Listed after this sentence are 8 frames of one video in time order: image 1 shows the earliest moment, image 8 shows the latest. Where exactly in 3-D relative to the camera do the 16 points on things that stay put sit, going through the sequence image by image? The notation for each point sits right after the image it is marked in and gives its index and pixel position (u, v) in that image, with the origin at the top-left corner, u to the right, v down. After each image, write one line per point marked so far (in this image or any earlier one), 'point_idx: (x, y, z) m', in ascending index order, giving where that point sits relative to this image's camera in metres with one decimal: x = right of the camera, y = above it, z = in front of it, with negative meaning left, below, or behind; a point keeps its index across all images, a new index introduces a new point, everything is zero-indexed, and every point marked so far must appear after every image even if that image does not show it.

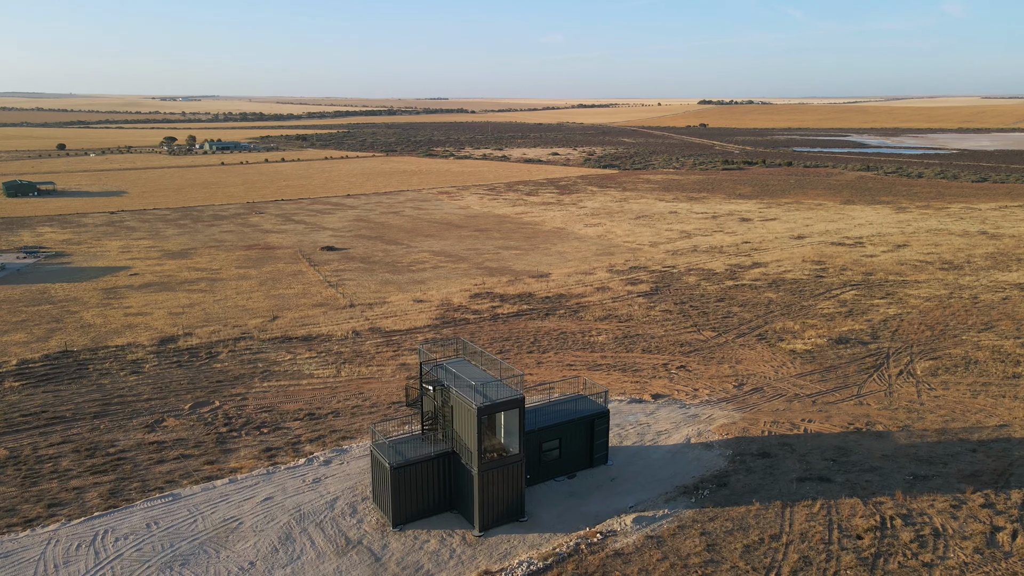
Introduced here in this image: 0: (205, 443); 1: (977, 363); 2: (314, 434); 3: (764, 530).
0: (-6.5, -3.3, +15.4) m
1: (+12.1, -1.9, +18.9) m
2: (-4.3, -3.1, +15.7) m
3: (+3.6, -3.4, +10.2) m
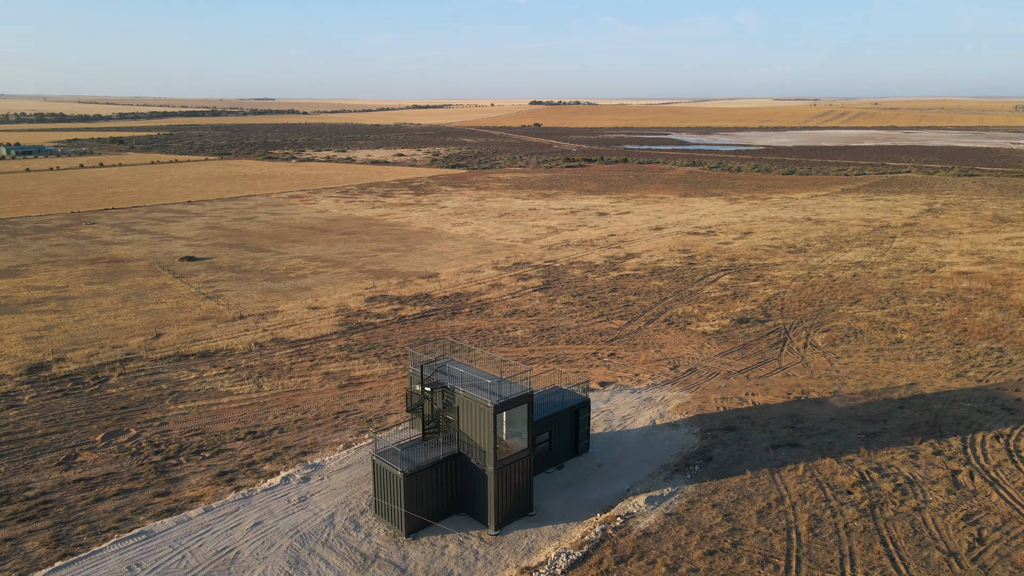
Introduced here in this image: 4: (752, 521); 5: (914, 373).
0: (-7.1, -3.6, +13.9) m
1: (+10.2, -1.3, +21.3) m
2: (-4.9, -3.3, +14.7) m
3: (+3.9, -3.1, +11.0) m
4: (+3.4, -3.3, +10.3) m
5: (+9.4, -2.0, +16.9) m
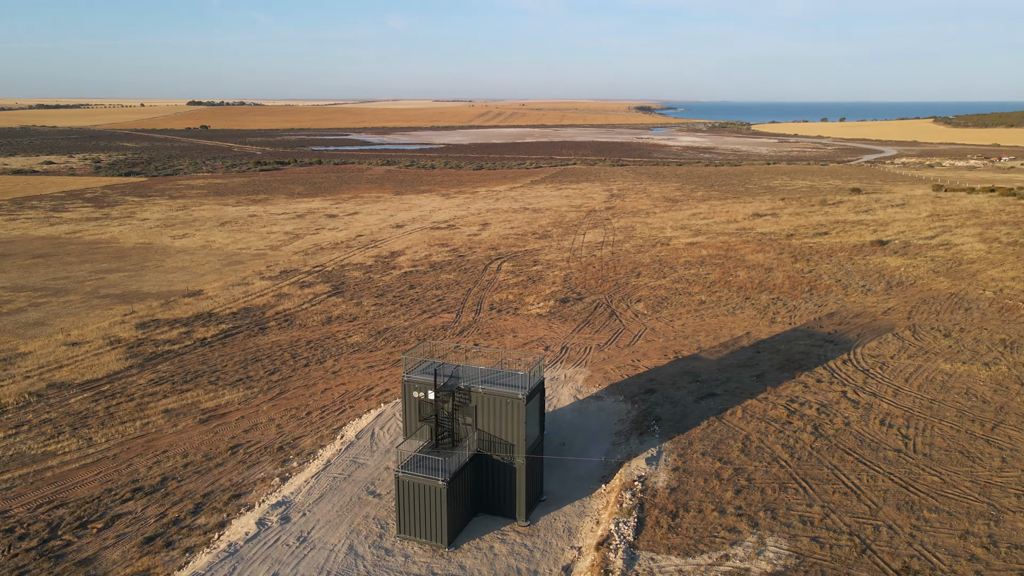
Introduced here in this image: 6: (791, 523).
0: (-7.2, -4.2, +10.9) m
1: (+5.3, -0.3, +24.6) m
2: (-5.6, -3.7, +12.4) m
3: (+3.9, -2.6, +12.6) m
4: (+3.7, -2.8, +11.8) m
5: (+6.4, -1.0, +20.2) m
6: (+3.8, -3.2, +9.9) m
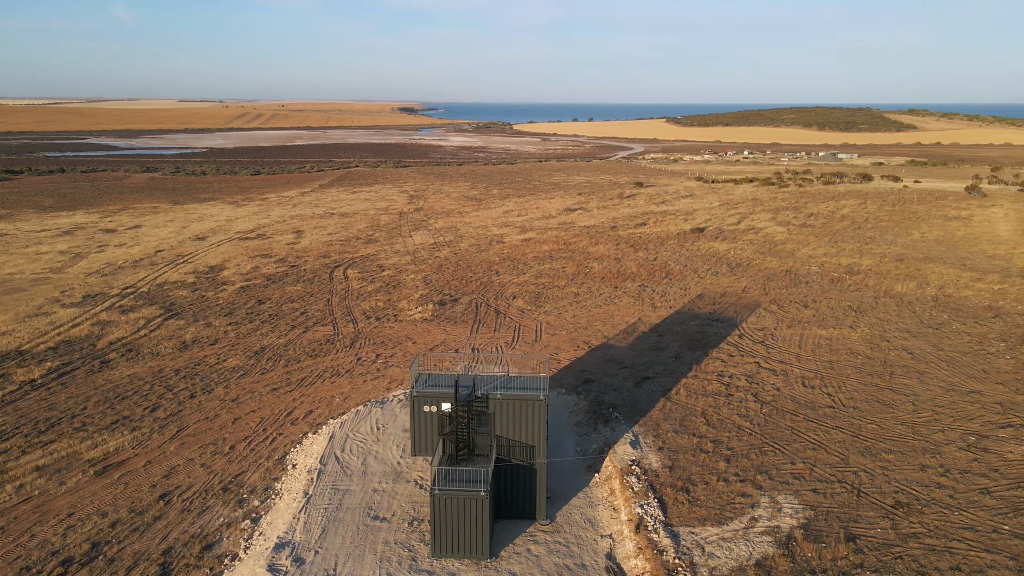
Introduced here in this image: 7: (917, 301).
0: (-6.5, -4.7, +8.8) m
1: (+1.0, -0.2, +25.6) m
2: (-5.5, -4.2, +10.8) m
3: (+3.4, -2.4, +13.8) m
4: (+3.6, -2.6, +12.9) m
5: (+3.4, -0.7, +21.7) m
6: (+4.2, -3.0, +11.1) m
7: (+10.9, -0.3, +19.4) m
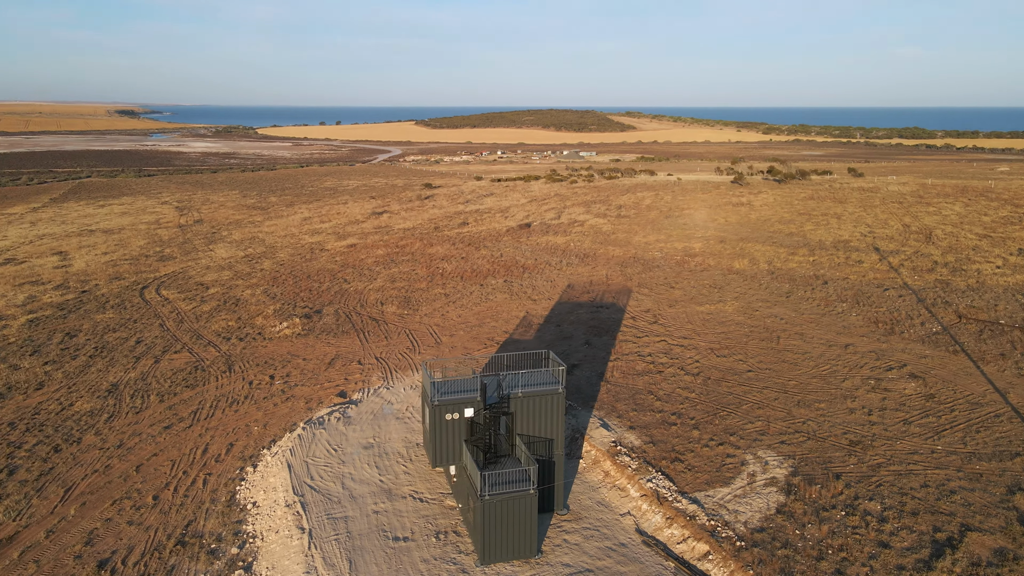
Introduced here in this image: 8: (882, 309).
0: (-5.1, -5.2, +7.0) m
1: (-3.6, -0.3, +25.2) m
2: (-4.7, -4.6, +9.1) m
3: (+2.6, -2.1, +14.8) m
4: (+3.0, -2.3, +14.0) m
5: (-0.1, -0.6, +22.3) m
6: (+4.2, -2.6, +12.5) m
7: (+7.7, +0.4, +22.5) m
8: (+9.5, -0.5, +18.5) m
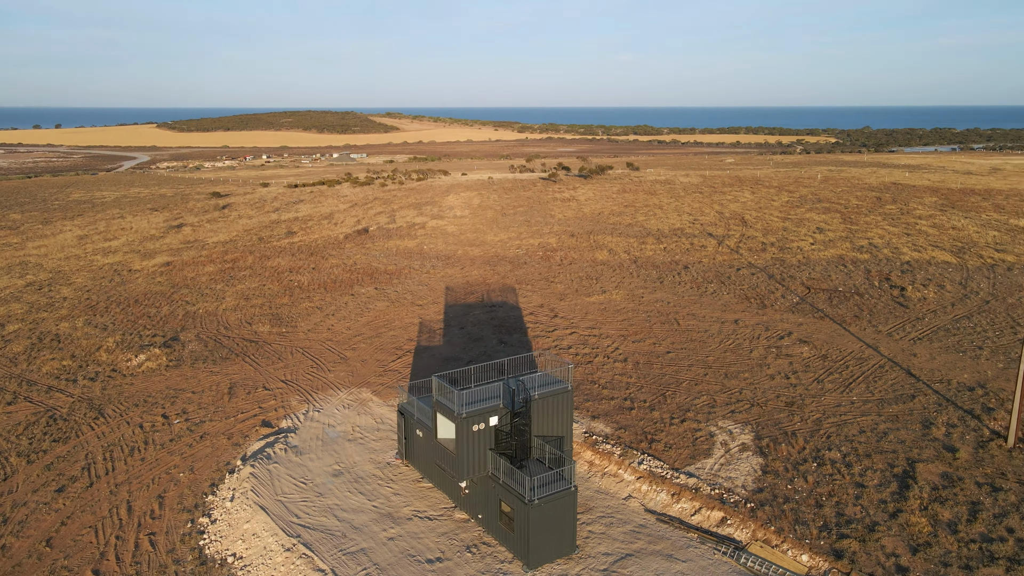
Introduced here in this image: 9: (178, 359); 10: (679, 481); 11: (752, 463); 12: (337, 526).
0: (-3.2, -5.5, +5.7) m
1: (-7.7, -0.8, +23.5) m
2: (-3.6, -5.0, +7.9) m
3: (+1.5, -2.0, +15.4) m
4: (+2.1, -2.1, +14.9) m
5: (-3.4, -0.8, +21.8) m
6: (+3.8, -2.3, +13.8) m
7: (+3.8, +0.8, +24.3) m
8: (+6.8, 0.0, +21.0) m
9: (-9.2, -1.9, +19.9) m
10: (+2.7, -3.1, +11.7) m
11: (+3.9, -2.9, +12.0) m
12: (-2.7, -3.6, +11.0) m
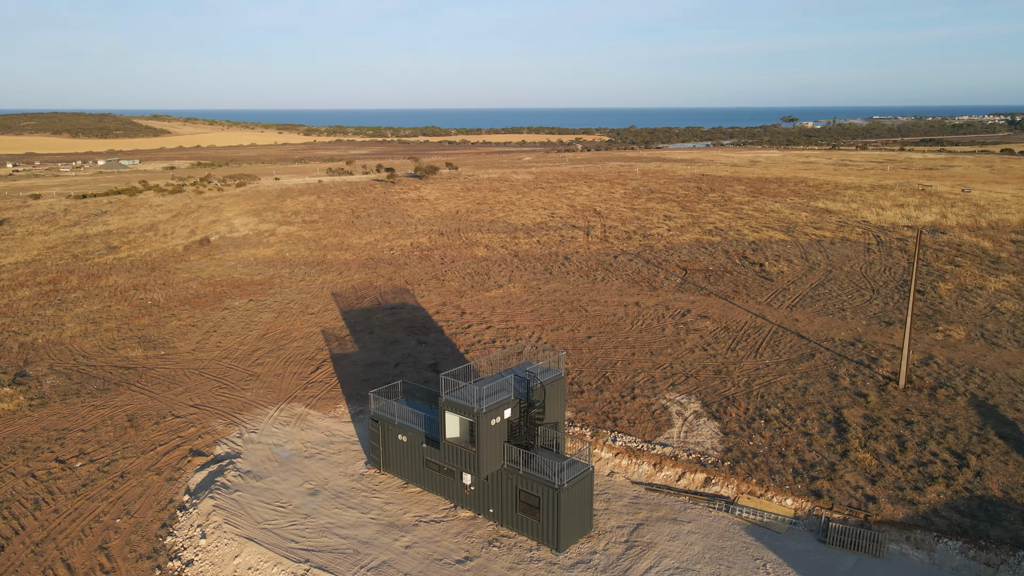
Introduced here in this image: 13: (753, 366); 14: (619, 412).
0: (-1.4, -5.6, +5.2) m
1: (-10.8, -1.4, +21.1) m
2: (-2.4, -5.0, +7.2) m
3: (+0.2, -1.9, +15.8) m
4: (+1.0, -1.9, +15.4) m
5: (-6.3, -1.1, +20.6) m
6: (+2.9, -2.0, +14.9) m
7: (-0.1, +1.0, +25.0) m
8: (+3.7, +0.5, +22.6) m
9: (-11.2, -2.6, +17.2) m
10: (+2.5, -2.8, +12.5) m
11: (+3.6, -2.5, +13.2) m
12: (-2.4, -3.7, +10.4) m
13: (+5.1, -1.7, +15.5) m
14: (+2.0, -2.4, +13.9) m
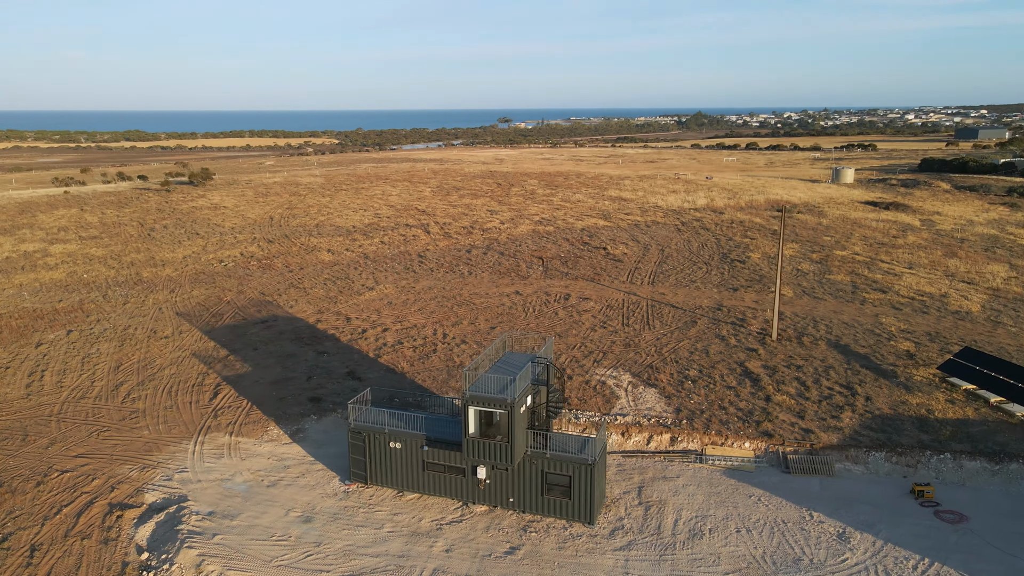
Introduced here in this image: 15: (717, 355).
0: (+1.1, -5.5, +5.3) m
1: (-13.6, -2.3, +16.9) m
2: (-0.5, -5.0, +6.8) m
3: (-1.4, -1.8, +15.8) m
4: (-0.5, -1.8, +15.7) m
5: (-9.2, -1.6, +18.0) m
6: (+1.5, -1.7, +15.8) m
7: (-5.1, +0.9, +24.2) m
8: (-0.7, +0.7, +23.3) m
9: (-12.5, -3.5, +13.2) m
10: (+1.9, -2.5, +13.5) m
11: (+2.8, -2.1, +14.5) m
12: (-1.8, -3.7, +9.9) m
13: (+3.3, -1.2, +17.2) m
14: (+1.0, -2.1, +14.6) m
15: (+4.5, -1.5, +16.1) m
